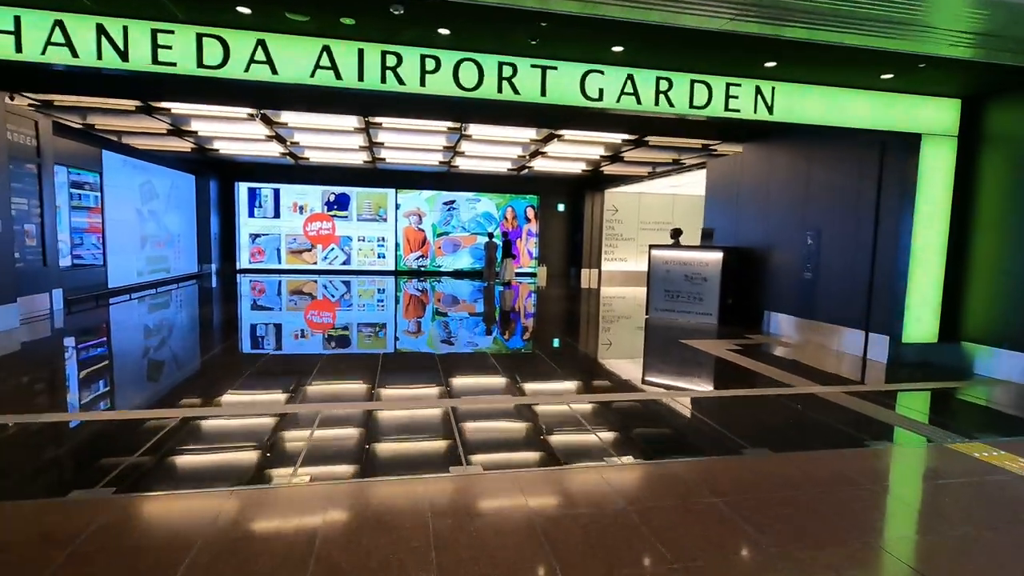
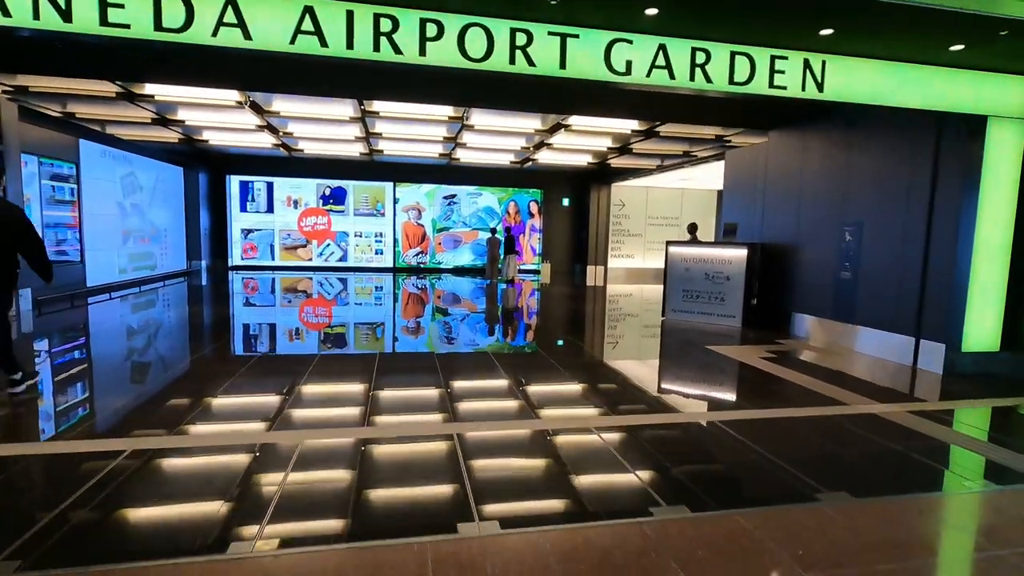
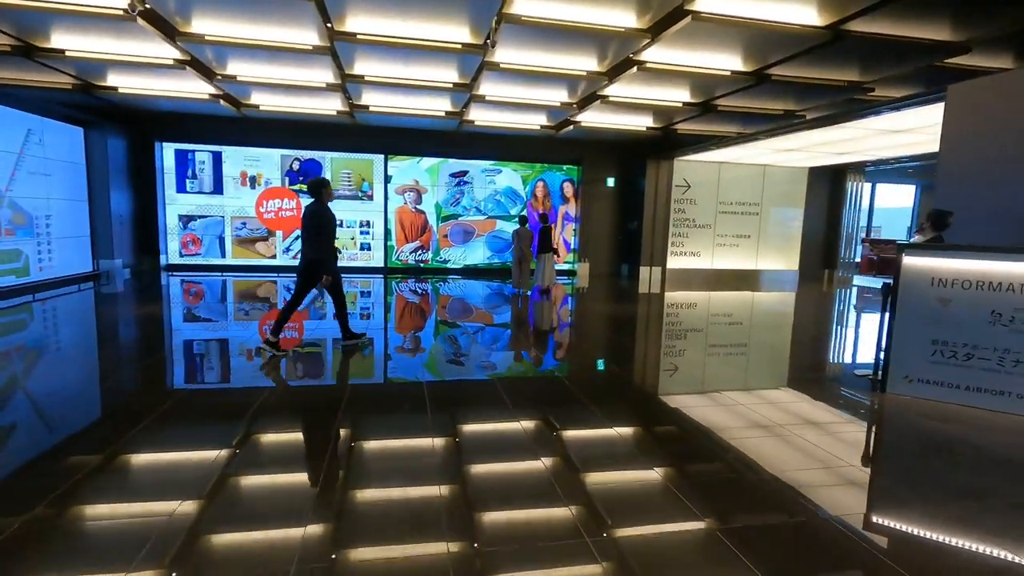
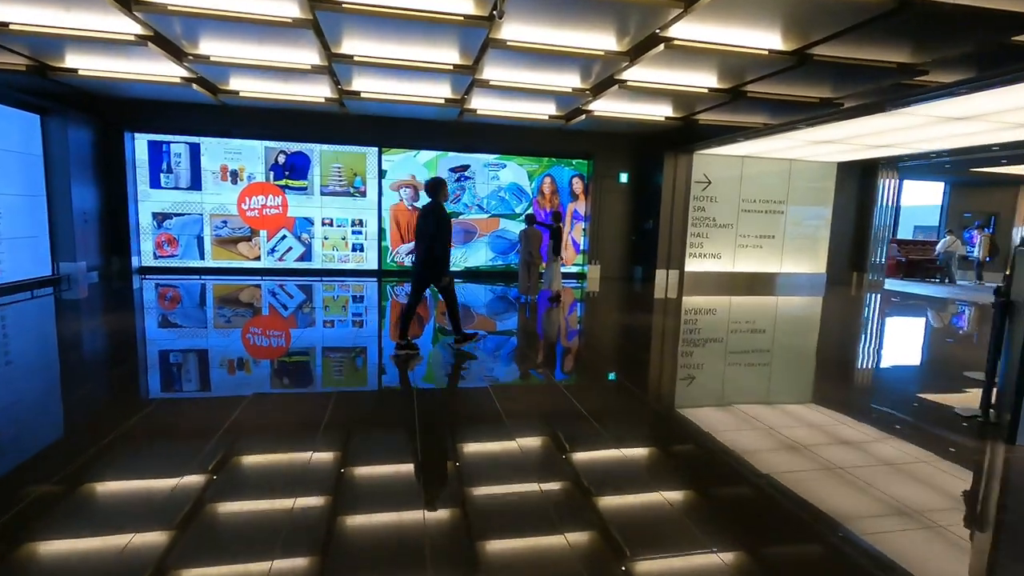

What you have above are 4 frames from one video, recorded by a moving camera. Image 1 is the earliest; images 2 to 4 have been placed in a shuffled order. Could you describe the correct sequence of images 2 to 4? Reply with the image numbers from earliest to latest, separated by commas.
2, 3, 4
